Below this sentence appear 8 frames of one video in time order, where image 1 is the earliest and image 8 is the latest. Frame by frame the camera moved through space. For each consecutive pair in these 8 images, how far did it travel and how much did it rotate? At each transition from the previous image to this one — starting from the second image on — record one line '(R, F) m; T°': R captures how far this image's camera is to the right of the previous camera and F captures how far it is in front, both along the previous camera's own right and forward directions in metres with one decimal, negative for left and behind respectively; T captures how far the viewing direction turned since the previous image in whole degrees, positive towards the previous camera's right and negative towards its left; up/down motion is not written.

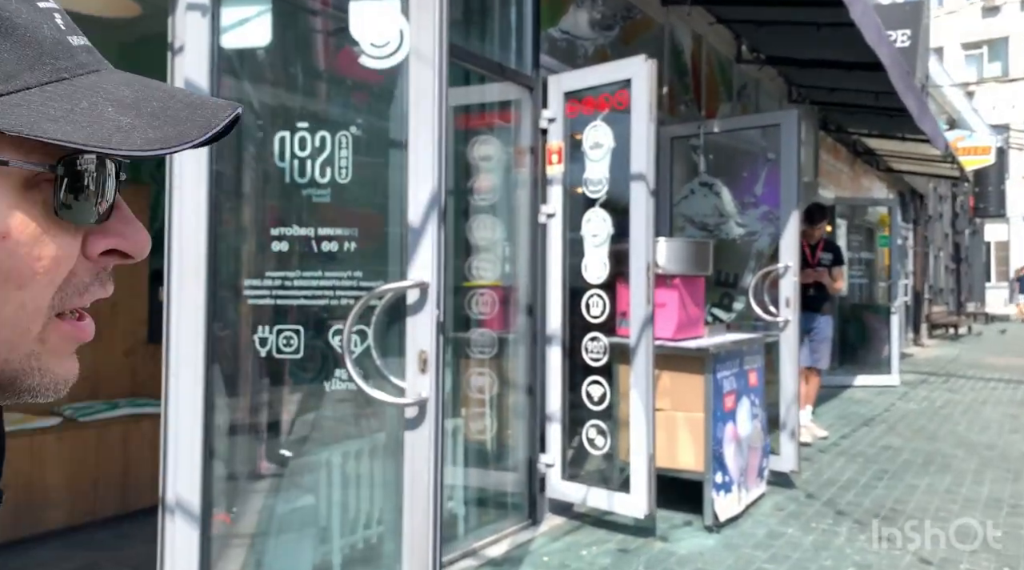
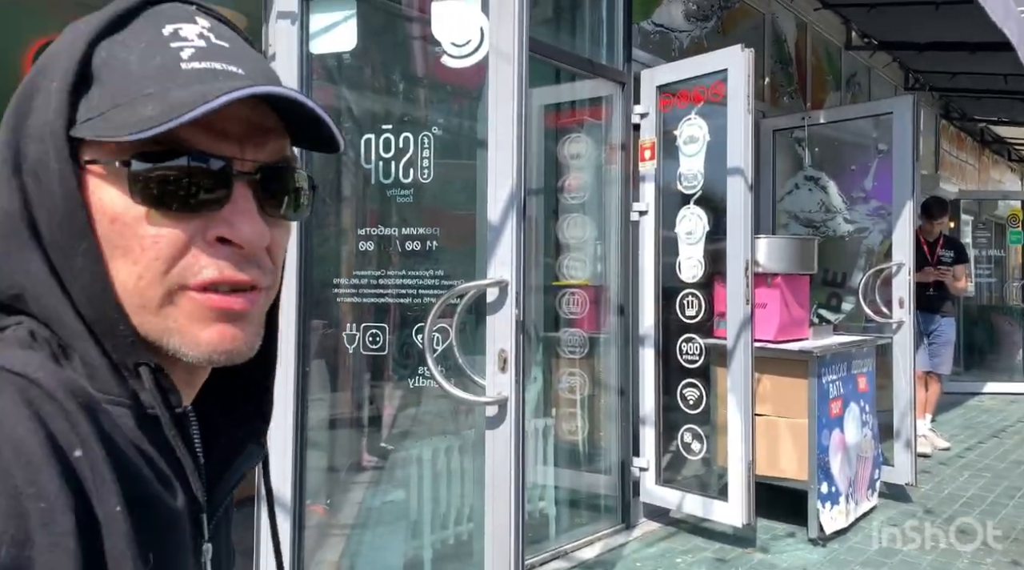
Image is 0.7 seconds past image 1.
(+0.1, +0.1) m; -7°
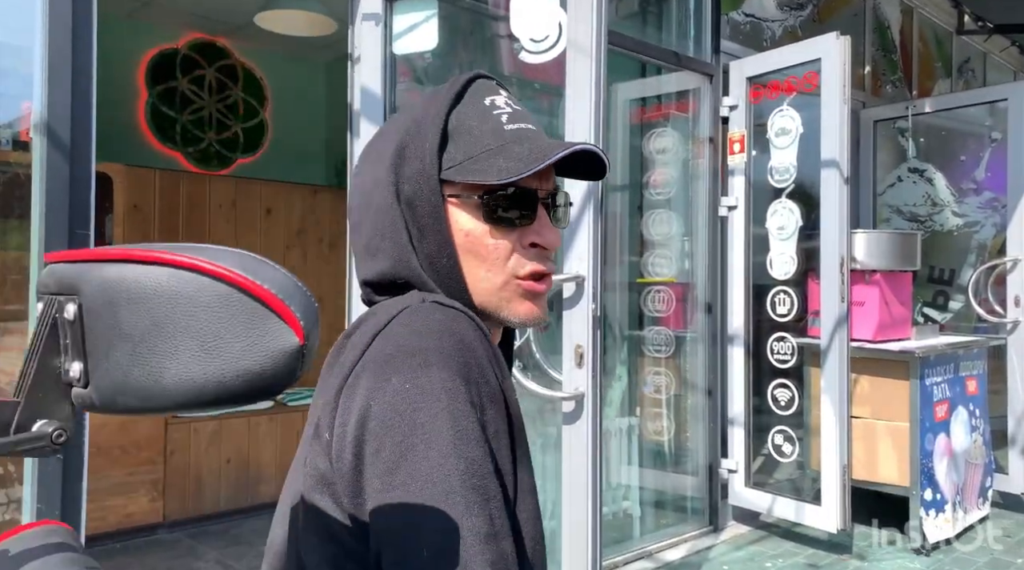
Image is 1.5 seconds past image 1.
(+0.1, 0.0) m; -7°
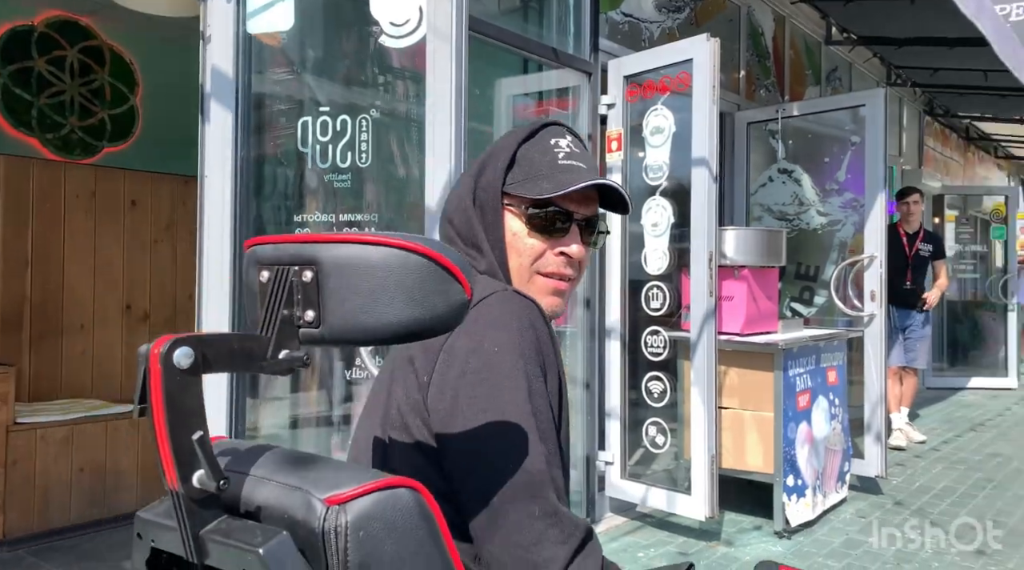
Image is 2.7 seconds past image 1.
(+0.1, 0.0) m; +7°
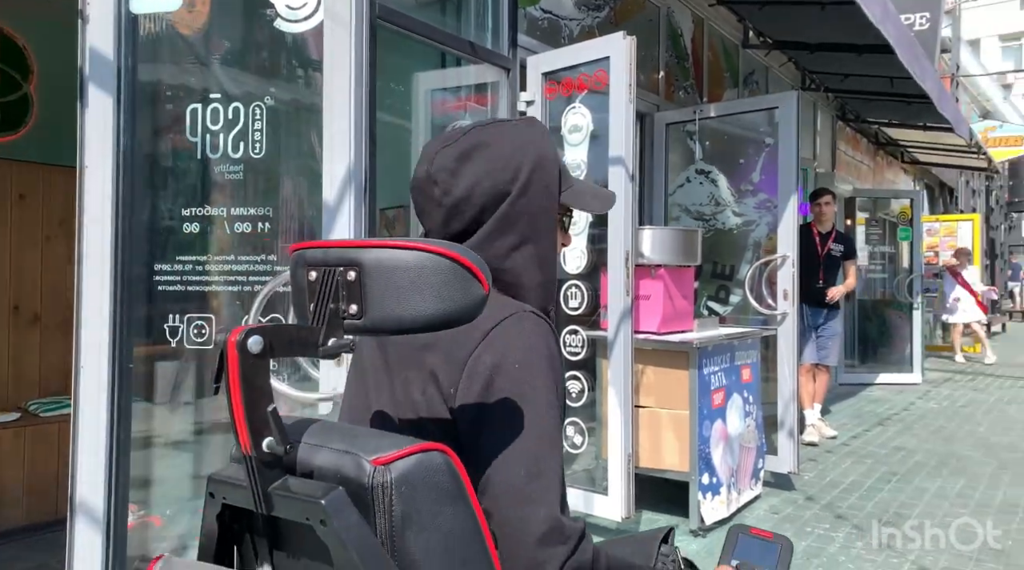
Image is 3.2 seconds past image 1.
(+0.1, +0.1) m; +5°
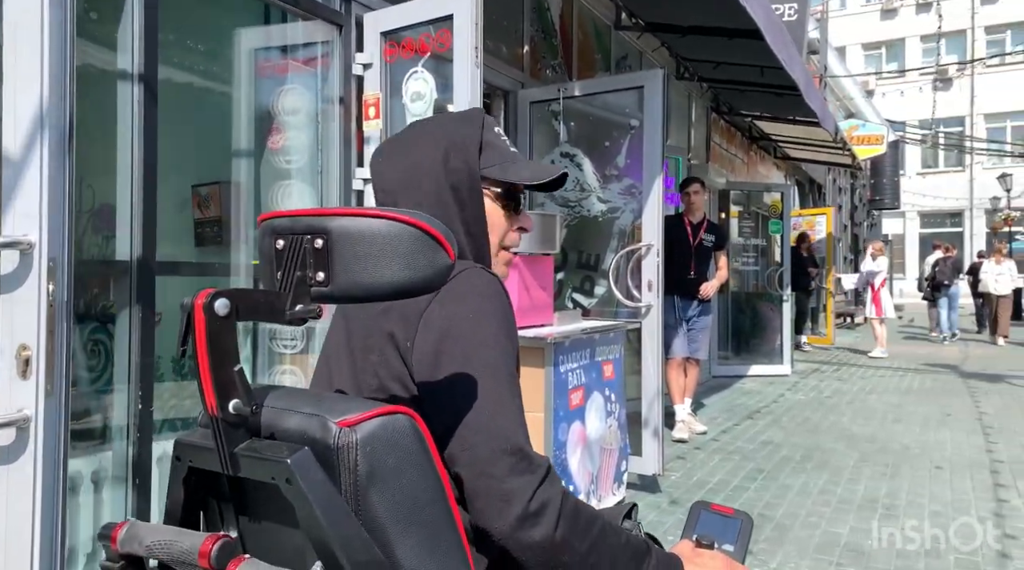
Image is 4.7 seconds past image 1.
(+0.2, +0.4) m; +8°
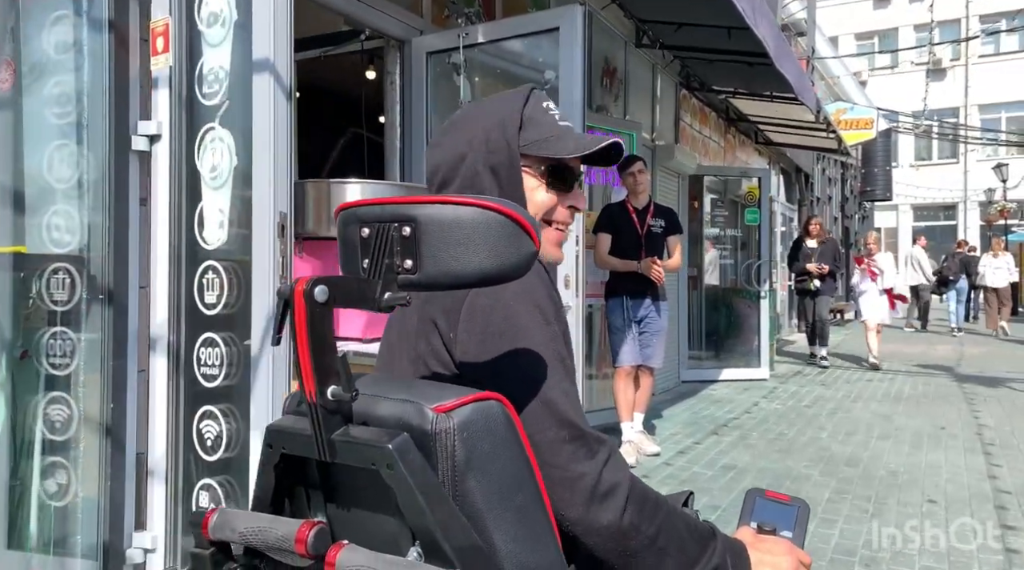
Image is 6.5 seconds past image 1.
(+0.5, +1.0) m; 0°
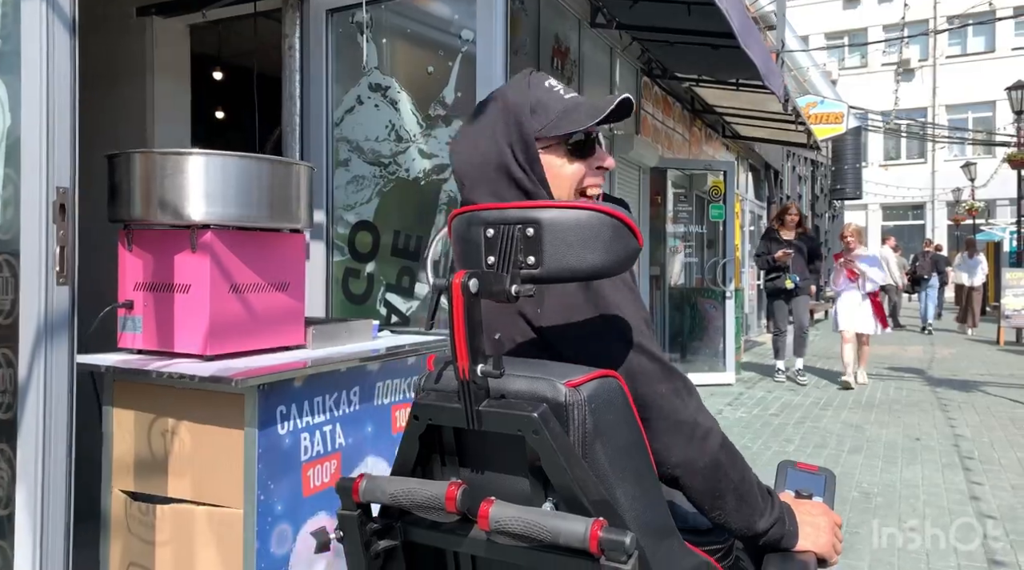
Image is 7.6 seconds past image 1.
(+0.2, +0.6) m; +2°
